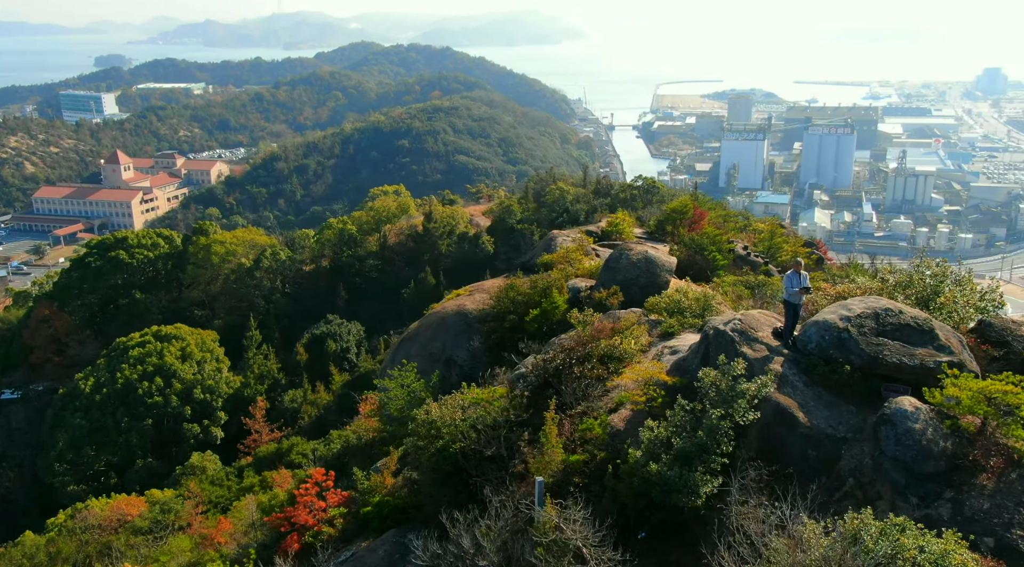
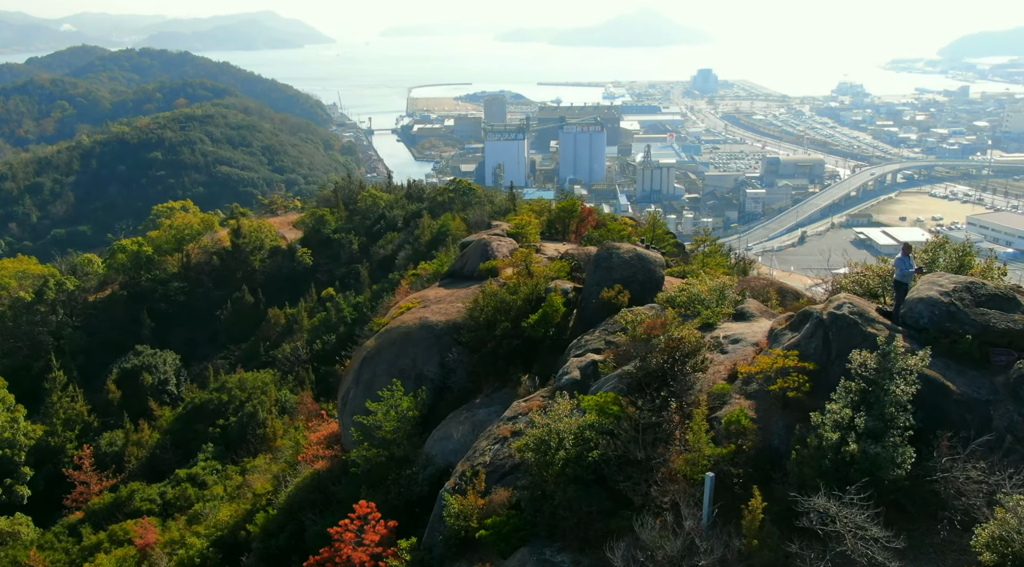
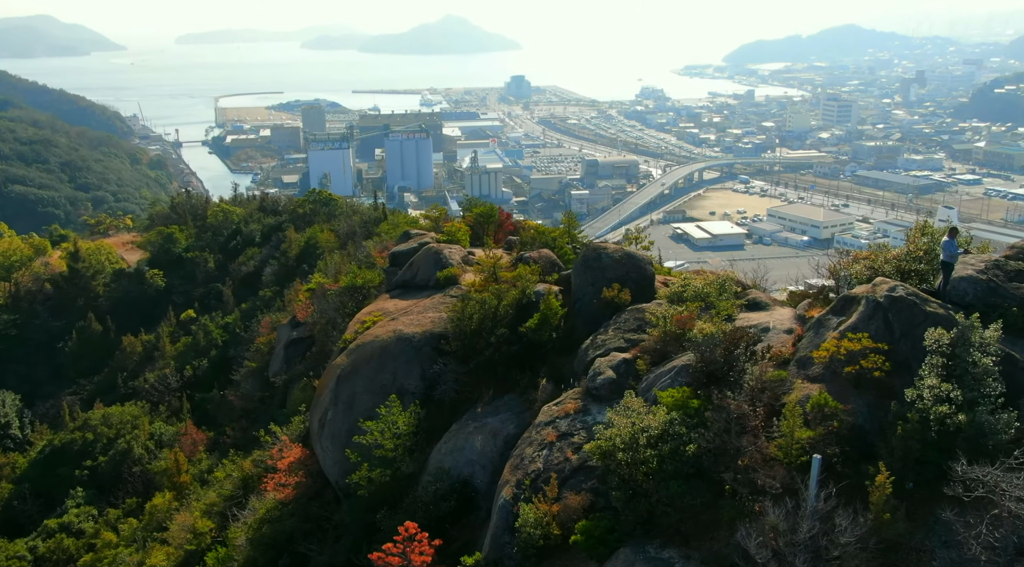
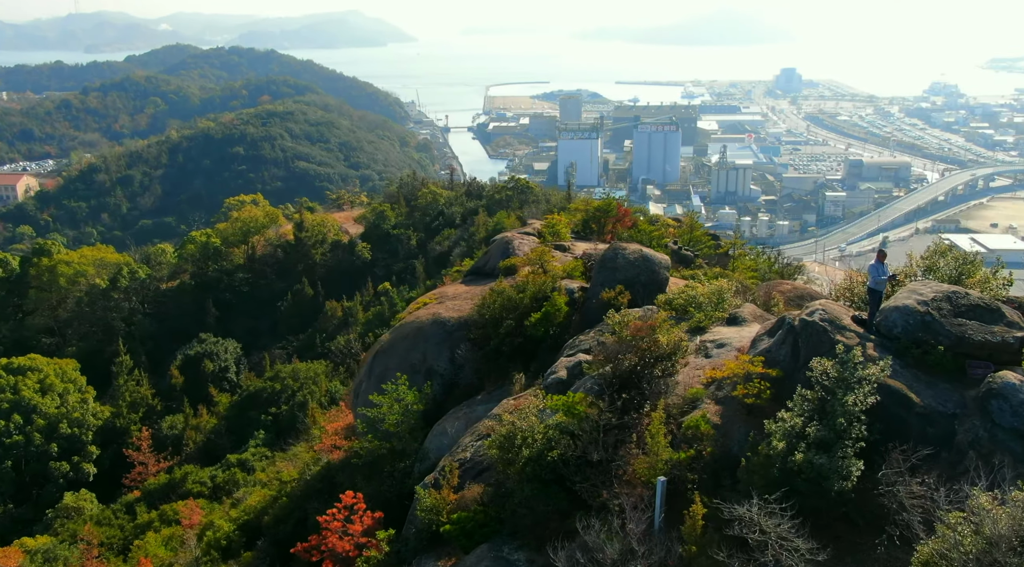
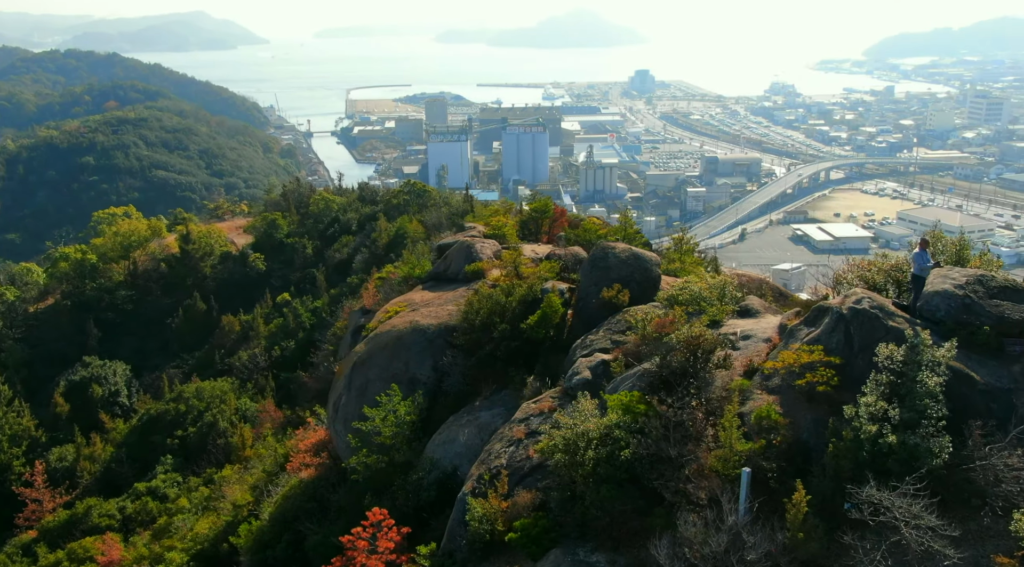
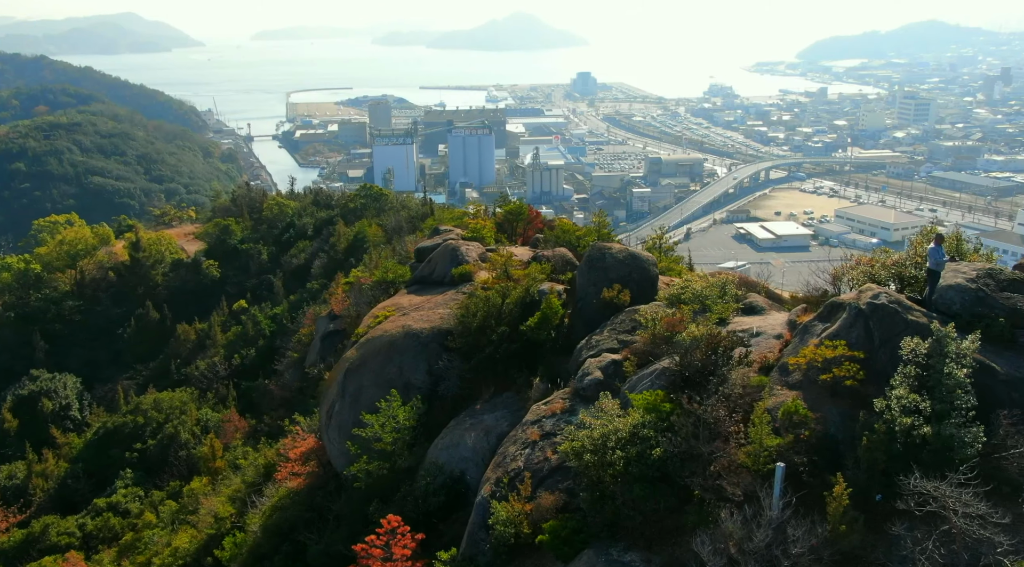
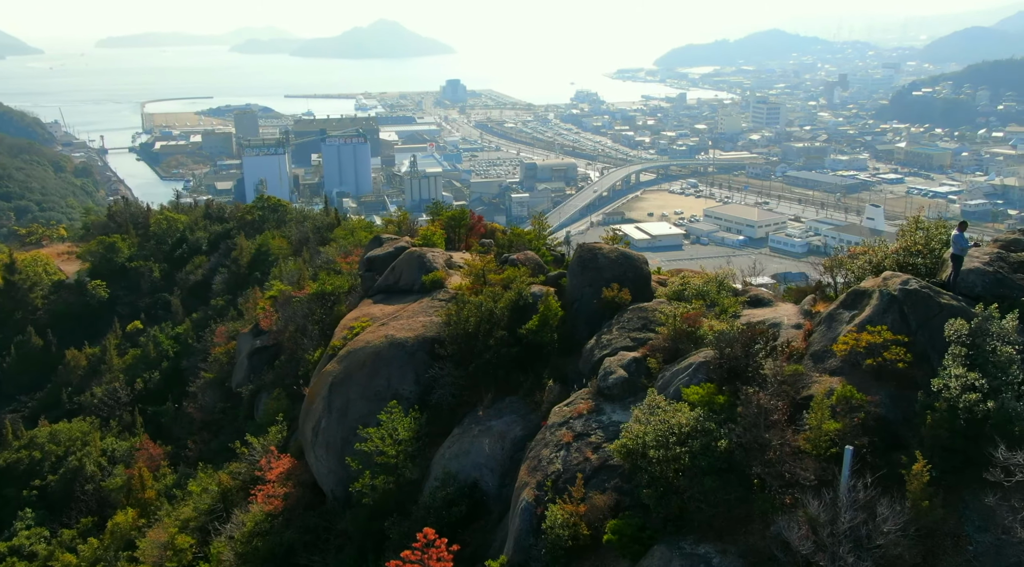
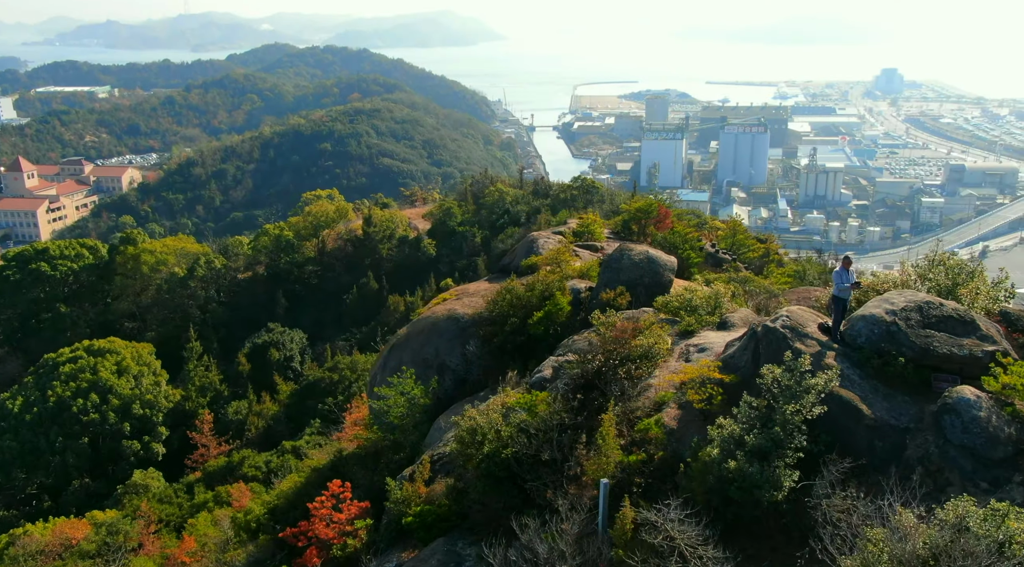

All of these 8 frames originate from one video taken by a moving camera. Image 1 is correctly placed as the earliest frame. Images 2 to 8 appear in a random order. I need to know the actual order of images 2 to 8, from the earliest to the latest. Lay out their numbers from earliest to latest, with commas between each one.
8, 4, 2, 5, 6, 3, 7
